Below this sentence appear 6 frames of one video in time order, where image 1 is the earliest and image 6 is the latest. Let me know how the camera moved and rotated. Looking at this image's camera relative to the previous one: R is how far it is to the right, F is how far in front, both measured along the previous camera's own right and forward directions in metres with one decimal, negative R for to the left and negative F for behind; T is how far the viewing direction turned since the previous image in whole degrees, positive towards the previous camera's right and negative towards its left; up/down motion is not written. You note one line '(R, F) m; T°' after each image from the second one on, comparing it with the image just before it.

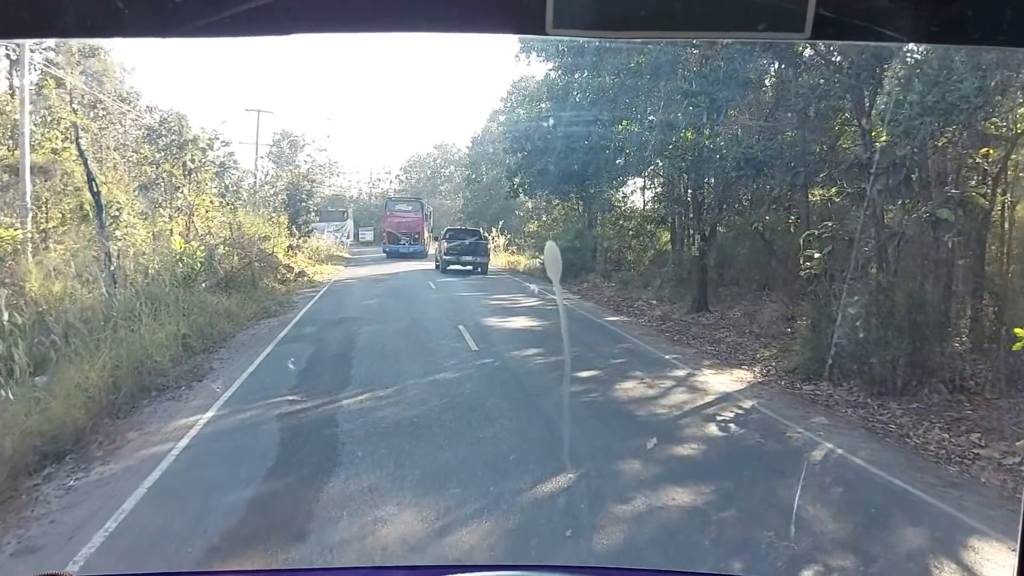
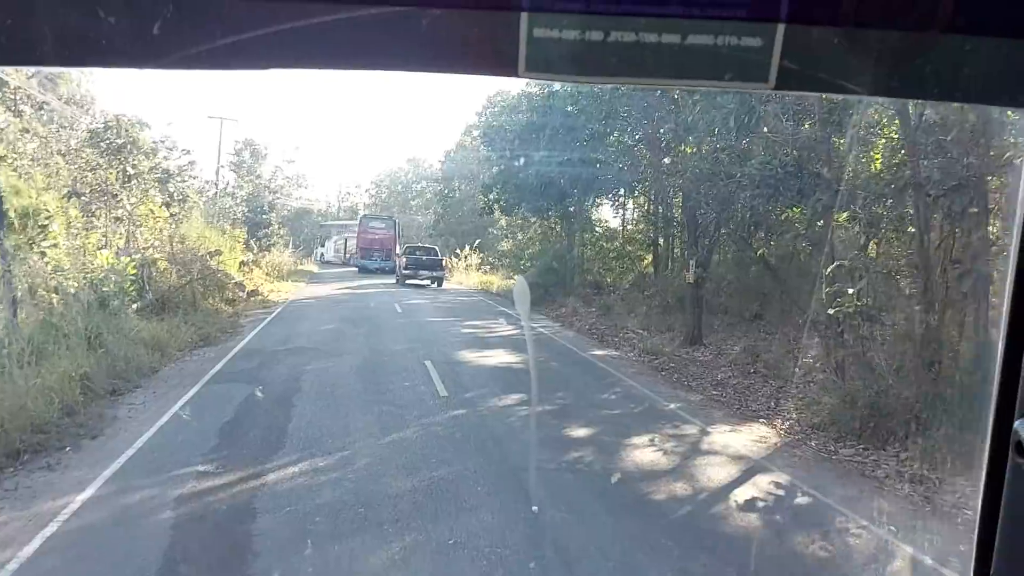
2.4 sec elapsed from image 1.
(-0.1, +1.9) m; +2°
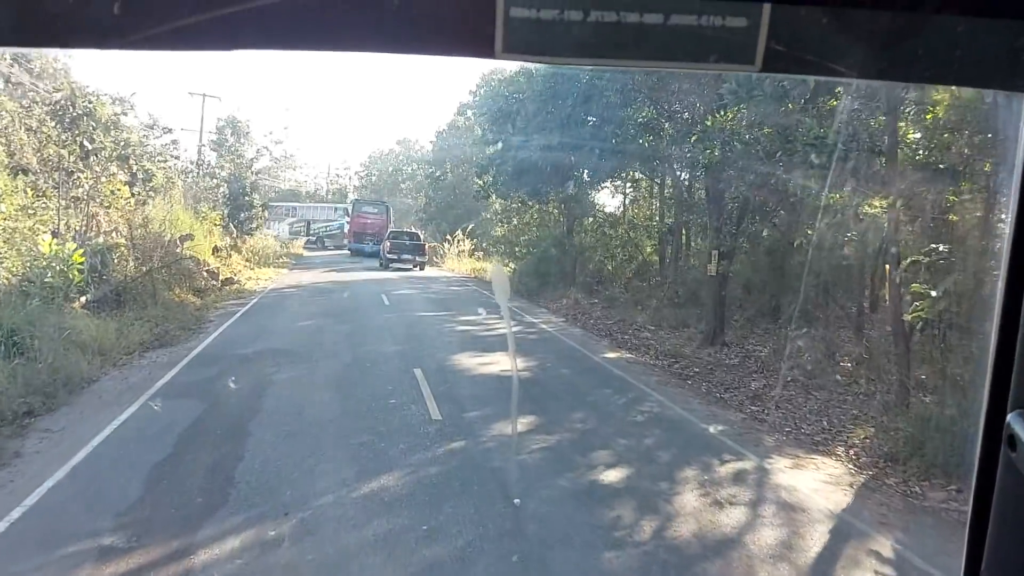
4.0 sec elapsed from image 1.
(-0.2, +1.8) m; +1°
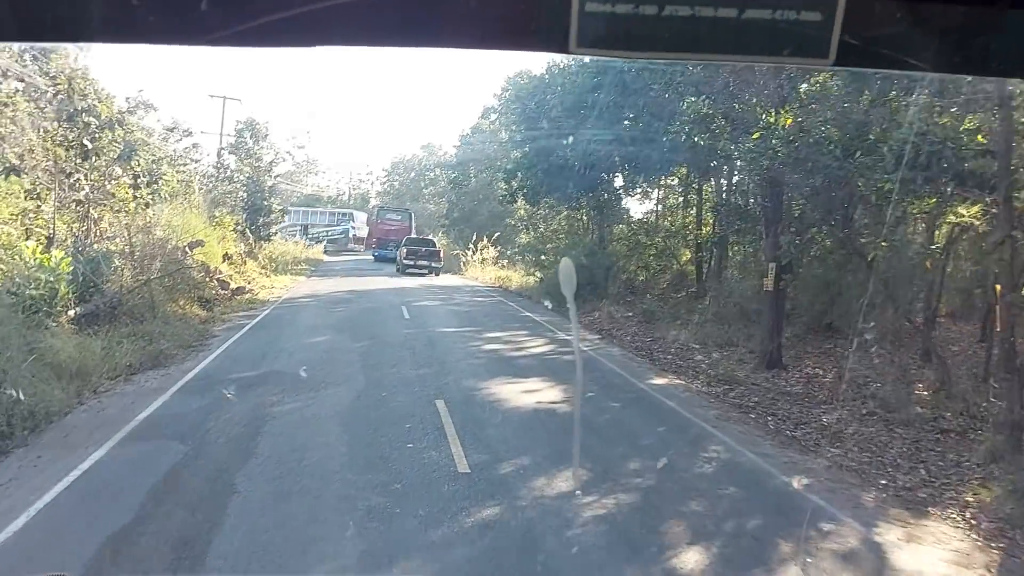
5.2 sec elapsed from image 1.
(-0.2, +1.4) m; -1°
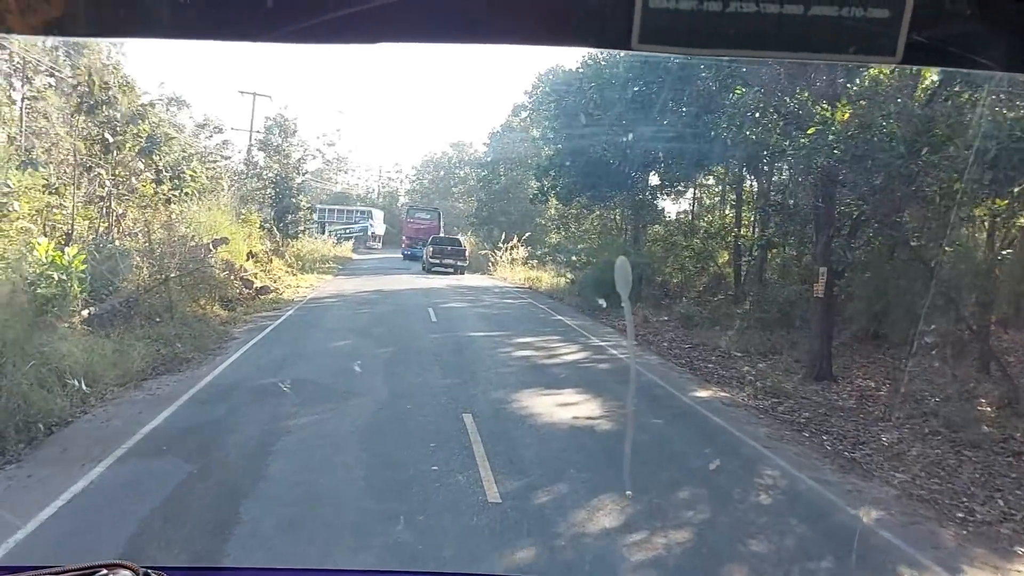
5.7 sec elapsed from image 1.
(-0.1, +0.7) m; -2°
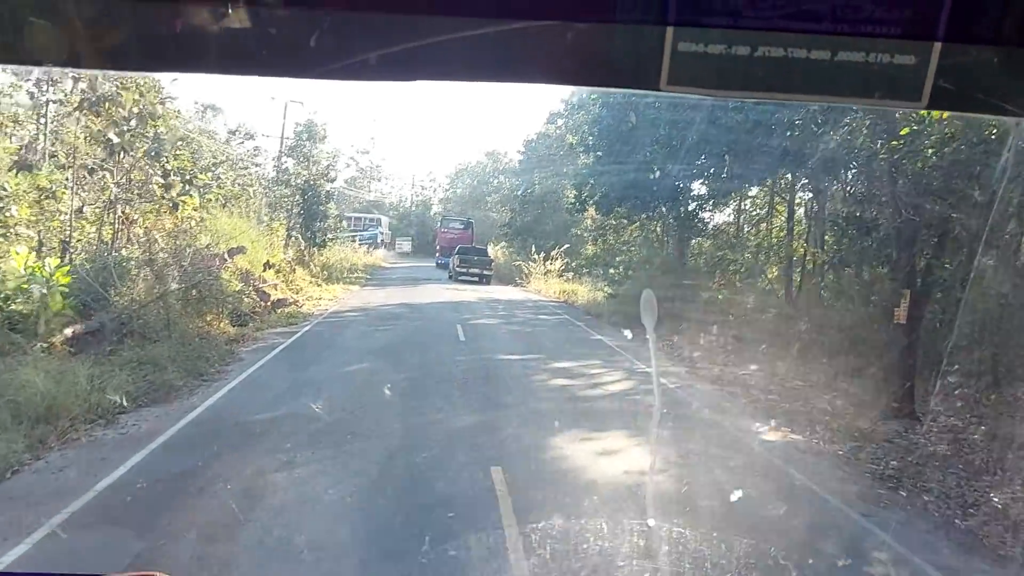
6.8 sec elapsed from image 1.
(-0.1, +1.4) m; -2°
